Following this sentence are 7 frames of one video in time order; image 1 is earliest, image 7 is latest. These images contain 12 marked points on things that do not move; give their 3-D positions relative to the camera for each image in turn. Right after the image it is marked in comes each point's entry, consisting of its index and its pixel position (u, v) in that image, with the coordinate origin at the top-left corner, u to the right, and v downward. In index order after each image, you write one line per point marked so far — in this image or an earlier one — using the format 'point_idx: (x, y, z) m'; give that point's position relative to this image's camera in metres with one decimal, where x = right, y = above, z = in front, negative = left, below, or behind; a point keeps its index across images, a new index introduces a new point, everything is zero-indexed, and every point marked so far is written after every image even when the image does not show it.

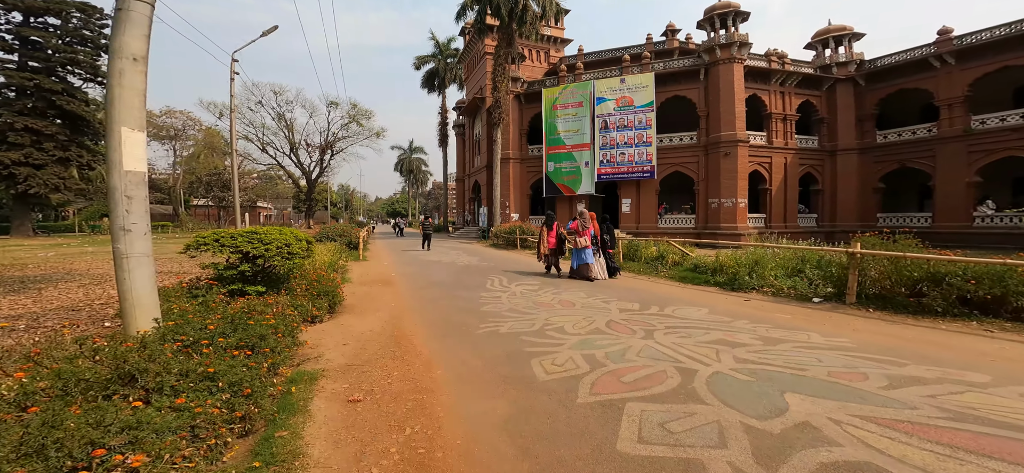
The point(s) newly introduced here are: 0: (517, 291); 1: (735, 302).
0: (+0.1, -1.1, +8.0) m
1: (+3.4, -1.1, +6.7) m
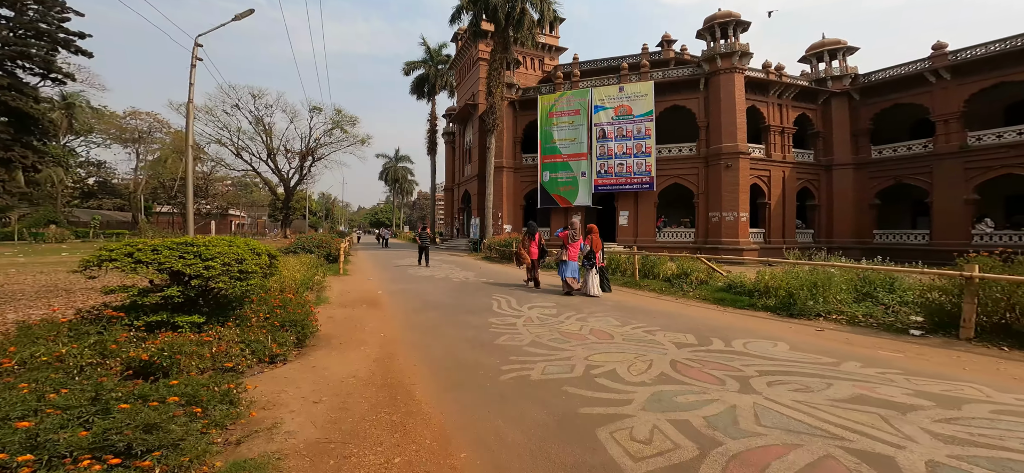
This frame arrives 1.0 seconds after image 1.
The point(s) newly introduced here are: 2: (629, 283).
0: (+0.3, -1.3, +6.6) m
1: (+3.7, -1.2, +5.5) m
2: (+3.0, -1.2, +10.8) m
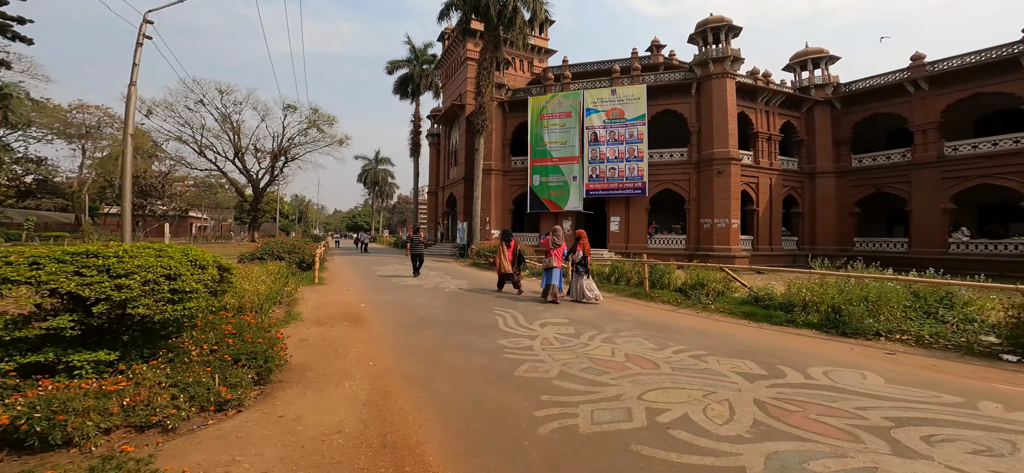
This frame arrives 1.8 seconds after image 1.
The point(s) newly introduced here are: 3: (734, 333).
0: (+0.5, -1.3, +5.6) m
1: (+3.9, -1.3, +4.6) m
2: (+3.0, -1.3, +9.9) m
3: (+3.1, -1.3, +6.0) m
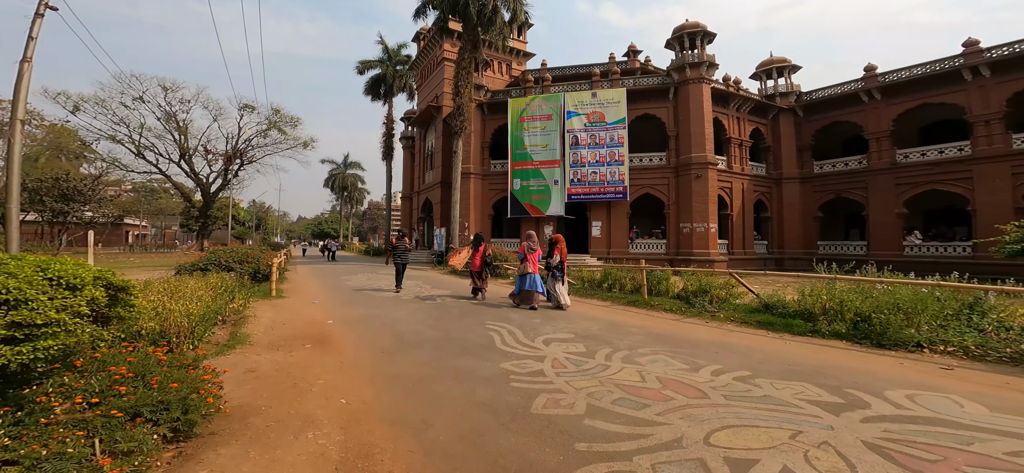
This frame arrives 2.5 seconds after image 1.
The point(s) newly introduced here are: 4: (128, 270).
0: (+0.5, -1.3, +4.7) m
1: (+4.0, -1.3, +4.0) m
2: (+2.7, -1.4, +9.2) m
3: (+3.1, -1.3, +5.3) m
4: (-13.2, -1.1, +14.8) m
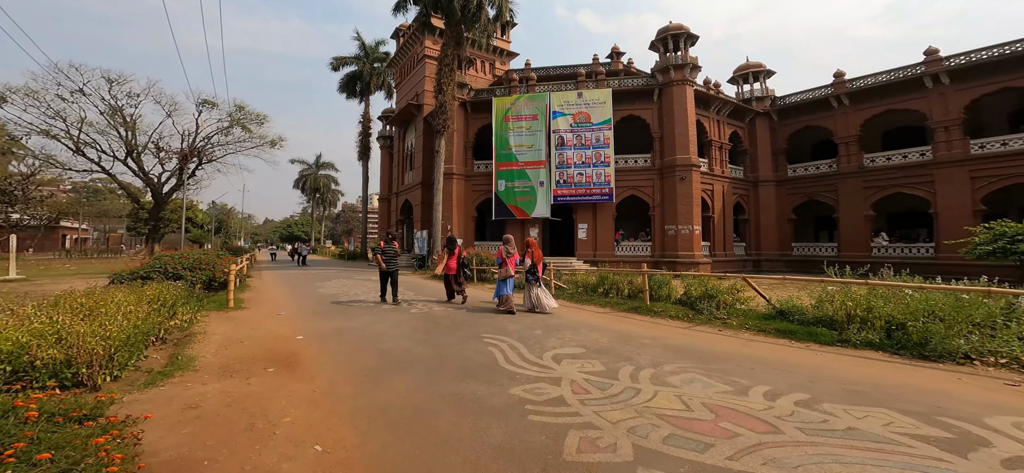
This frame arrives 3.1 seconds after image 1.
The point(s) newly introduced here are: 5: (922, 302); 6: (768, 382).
0: (+0.6, -1.4, +4.0) m
1: (+4.2, -1.3, +3.5) m
2: (+2.5, -1.4, +8.6) m
3: (+3.1, -1.3, +4.7) m
4: (-13.7, -1.3, +13.3) m
5: (+5.0, -0.8, +5.3) m
6: (+2.2, -1.3, +3.7) m
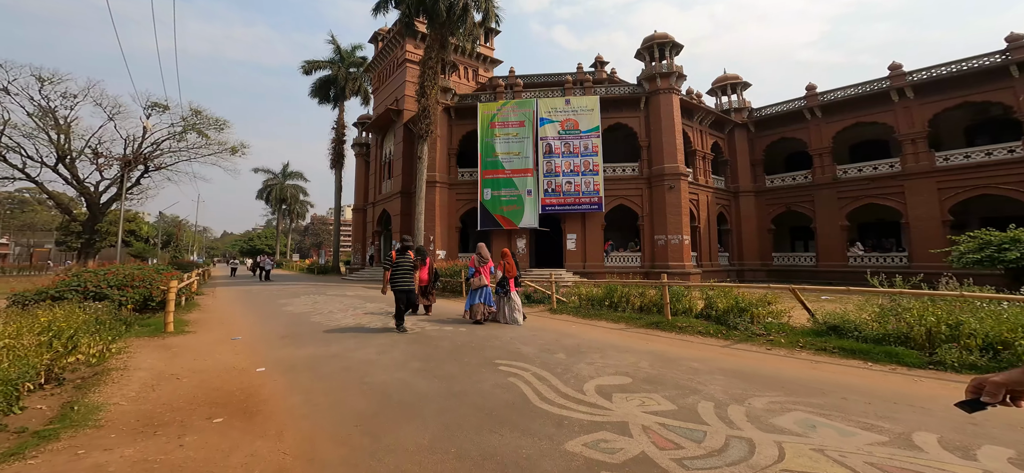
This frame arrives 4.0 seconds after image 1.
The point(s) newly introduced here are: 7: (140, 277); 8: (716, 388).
0: (+1.0, -1.3, +2.9) m
1: (+4.6, -1.2, +2.7) m
2: (+2.6, -1.5, +7.7) m
3: (+3.5, -1.3, +3.8) m
4: (-13.8, -1.7, +11.3) m
5: (+5.3, -0.8, +4.6) m
6: (+2.6, -1.2, +2.8) m
7: (-7.1, -0.8, +8.8) m
8: (+1.8, -1.3, +3.9) m
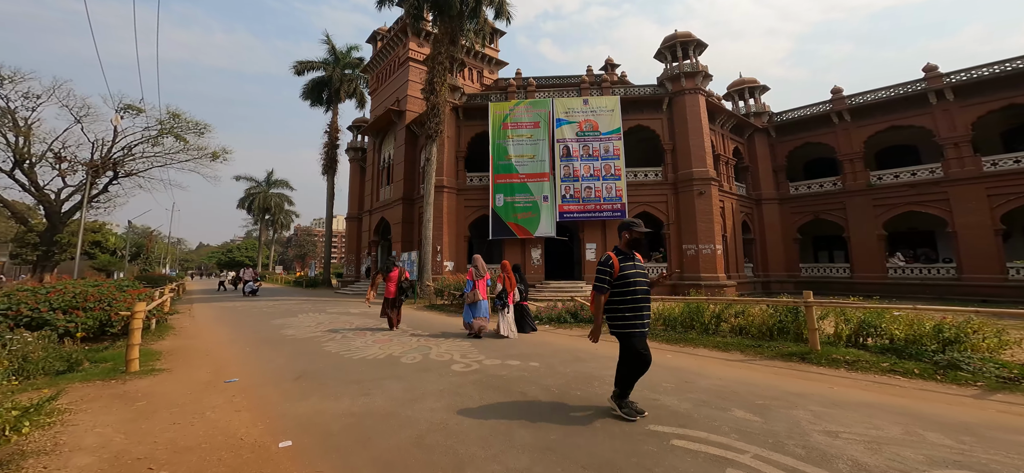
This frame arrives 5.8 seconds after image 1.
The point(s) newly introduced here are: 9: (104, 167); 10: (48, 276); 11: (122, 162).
0: (+2.6, -1.2, +0.9) m
1: (+6.1, -1.1, +0.7) m
2: (+4.0, -1.6, +5.7) m
3: (+5.0, -1.2, +1.9) m
4: (-12.5, -1.8, +8.7) m
5: (+6.9, -0.7, +2.7) m
6: (+4.2, -1.1, +0.8) m
7: (-5.7, -0.9, +6.4) m
8: (+3.4, -1.3, +1.9) m
9: (-16.6, +3.1, +18.3) m
10: (-18.8, -1.7, +18.3) m
11: (-16.5, +3.5, +18.9) m
